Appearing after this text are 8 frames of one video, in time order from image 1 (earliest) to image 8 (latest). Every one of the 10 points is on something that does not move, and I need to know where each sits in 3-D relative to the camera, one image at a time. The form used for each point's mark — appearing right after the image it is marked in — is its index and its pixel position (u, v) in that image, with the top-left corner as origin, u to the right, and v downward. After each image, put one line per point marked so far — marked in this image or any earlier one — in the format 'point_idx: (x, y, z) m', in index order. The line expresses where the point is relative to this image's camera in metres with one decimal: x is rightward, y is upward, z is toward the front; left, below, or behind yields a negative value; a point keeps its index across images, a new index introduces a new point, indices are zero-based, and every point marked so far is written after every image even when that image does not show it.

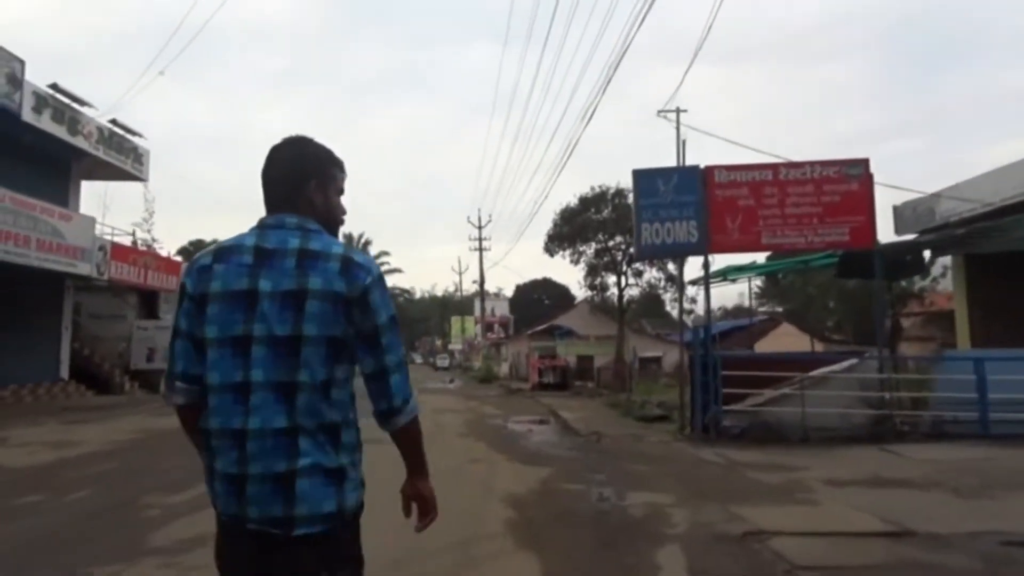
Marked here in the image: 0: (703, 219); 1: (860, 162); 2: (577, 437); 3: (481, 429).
0: (+3.9, +1.4, +16.0) m
1: (+6.9, +2.5, +15.7) m
2: (+1.3, -3.1, +15.9) m
3: (-0.8, -3.5, +19.3) m
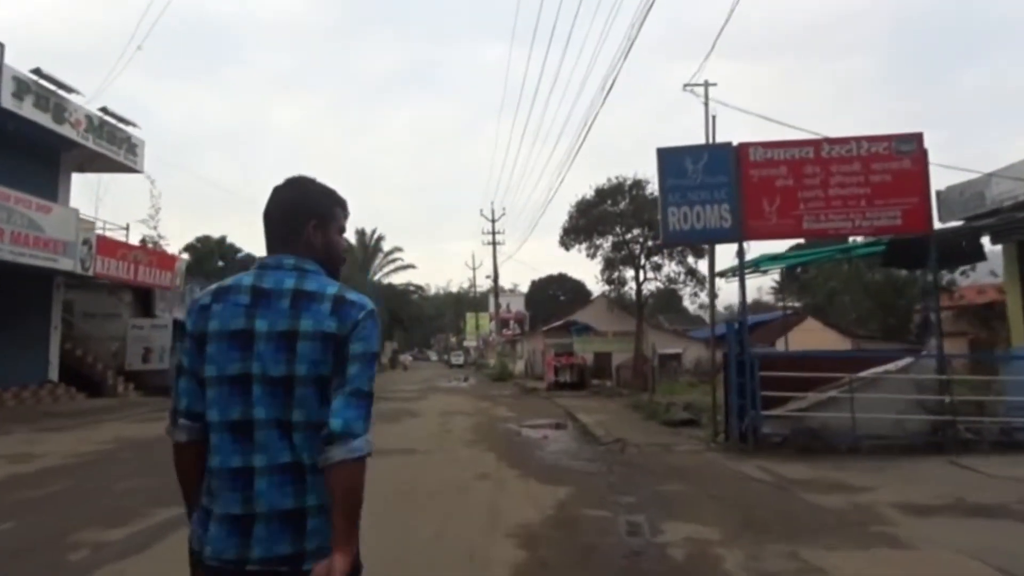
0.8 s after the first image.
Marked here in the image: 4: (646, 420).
0: (+4.1, +1.6, +14.3) m
1: (+7.1, +2.7, +13.9) m
2: (+1.5, -2.9, +14.3) m
3: (-0.5, -3.4, +17.7) m
4: (+3.2, -3.2, +19.1) m
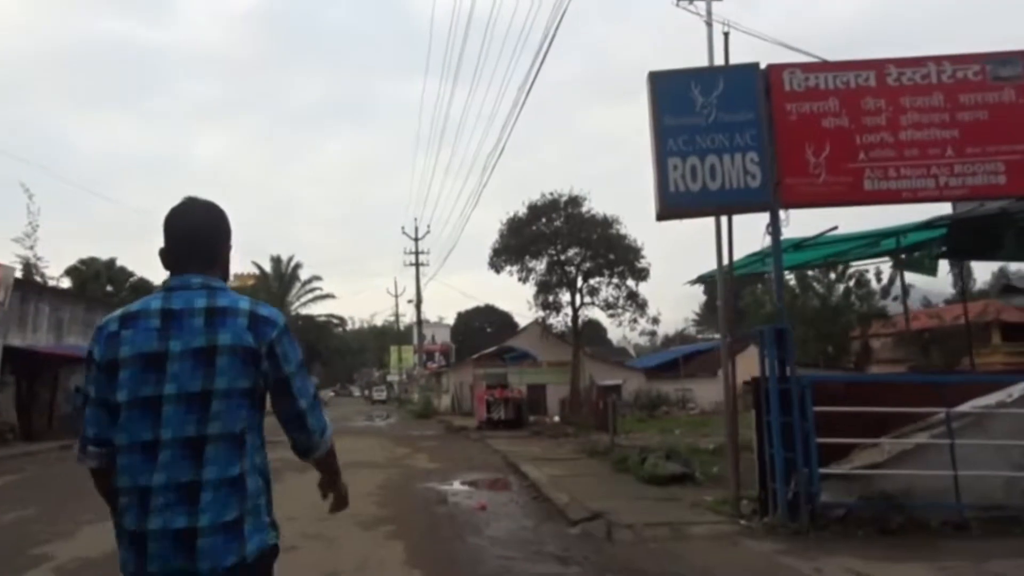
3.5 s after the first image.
0: (+3.1, +1.7, +9.6) m
1: (+6.1, +2.8, +9.6) m
2: (+0.6, -2.8, +9.2) m
3: (-1.7, -3.4, +12.4) m
4: (+1.9, -3.3, +14.1) m
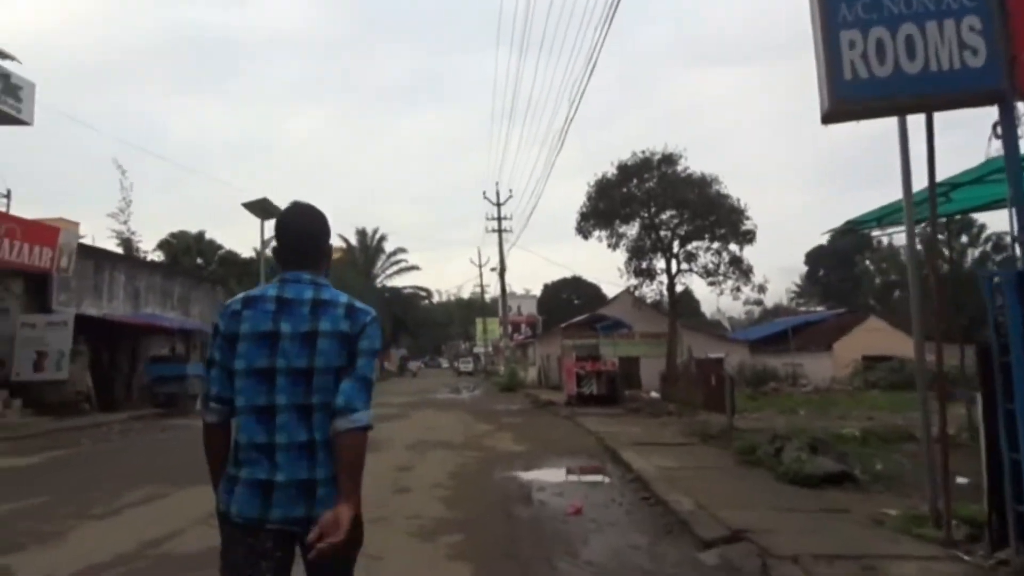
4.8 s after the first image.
0: (+4.0, +2.3, +6.5) m
1: (+7.0, +3.4, +6.1) m
2: (+1.5, -2.2, +6.5) m
3: (-0.4, -2.7, +10.0) m
4: (+3.3, -2.6, +11.2) m
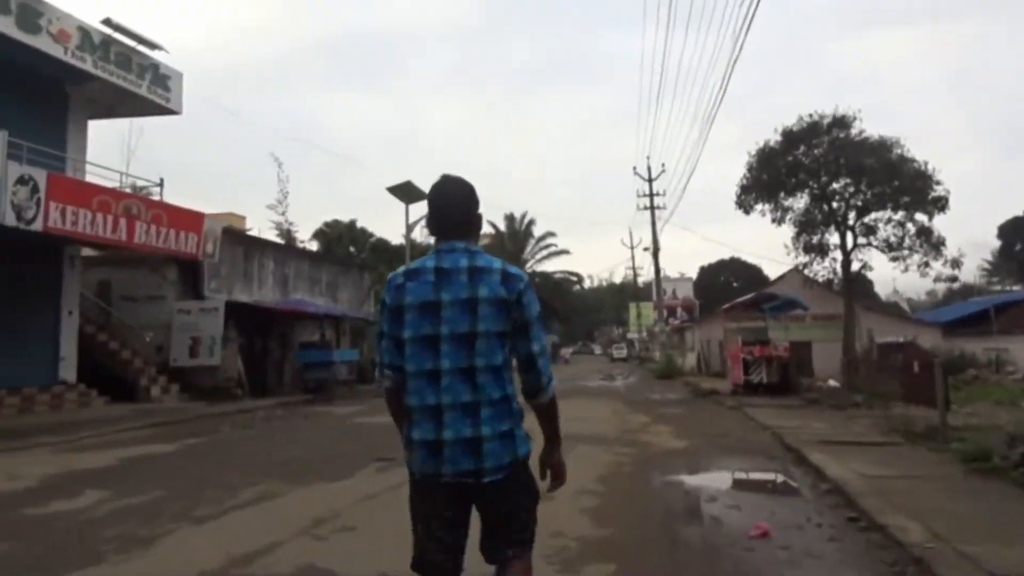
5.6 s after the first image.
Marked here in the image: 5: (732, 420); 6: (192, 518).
0: (+4.8, +2.7, +3.7) m
1: (+7.7, +3.9, +2.8) m
2: (+2.5, -1.9, +4.3) m
3: (+1.2, -2.3, +8.1) m
4: (+5.1, -2.1, +8.6) m
5: (+4.5, -2.7, +15.9) m
6: (-3.7, -2.7, +9.3) m
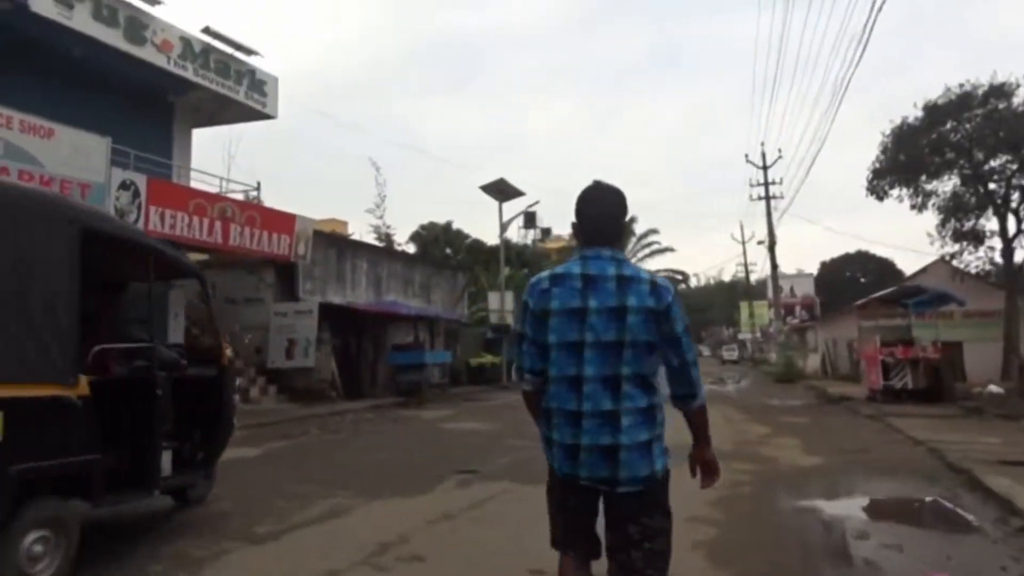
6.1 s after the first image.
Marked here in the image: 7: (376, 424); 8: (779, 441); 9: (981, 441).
0: (+5.0, +2.9, +1.6) m
1: (+7.6, +4.1, +0.3) m
2: (+2.7, -1.7, +2.4) m
3: (+2.0, -2.2, +6.3) m
4: (+5.9, -1.9, +6.4) m
5: (+6.3, -2.5, +13.6) m
6: (-2.7, -2.6, +8.2) m
7: (-3.4, -3.4, +19.4) m
8: (+4.5, -2.6, +13.2) m
9: (+6.9, -2.3, +11.6) m
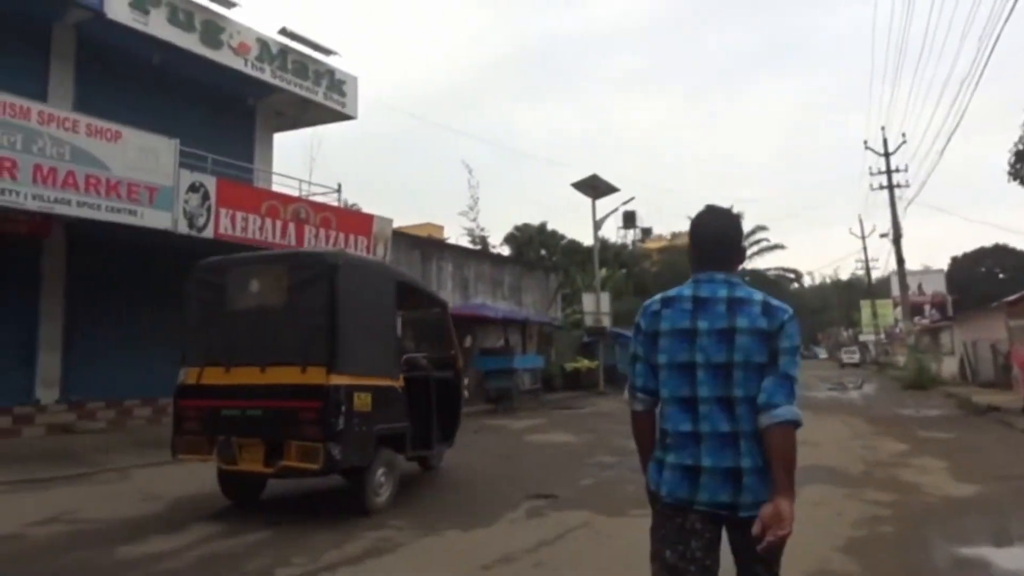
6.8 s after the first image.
0: (+4.5, +3.1, -0.6) m
1: (+7.0, +4.4, -2.2) m
2: (+2.5, -1.5, +0.5) m
3: (+2.3, -2.1, +4.4) m
4: (+6.2, -1.7, +4.0) m
5: (+7.5, -2.3, +11.2) m
6: (-2.1, -2.6, +6.9) m
7: (-1.3, -3.4, +18.1) m
8: (+5.7, -2.4, +11.0) m
9: (+7.9, -2.1, +9.0) m
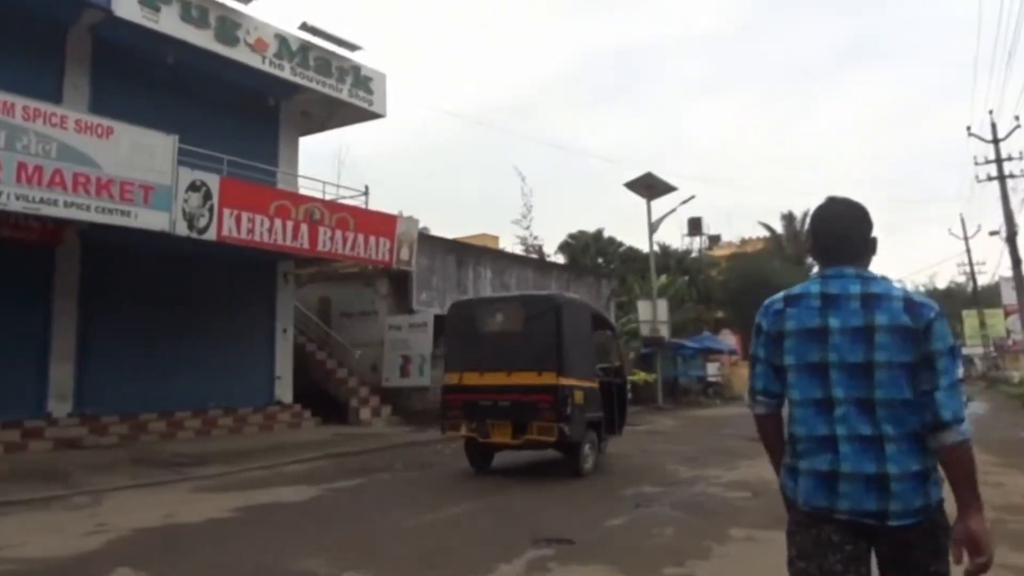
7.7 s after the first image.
0: (+3.5, +3.4, -2.9) m
1: (+5.8, +4.8, -4.8) m
2: (+1.7, -1.3, -1.8) m
3: (+1.8, -1.9, +2.2) m
4: (+5.7, -1.4, +1.4) m
5: (+7.6, -2.1, +8.4) m
6: (-2.4, -2.5, +5.0) m
7: (-0.6, -3.5, +16.1) m
8: (+5.7, -2.3, +8.4) m
9: (+7.8, -1.9, +6.3) m
